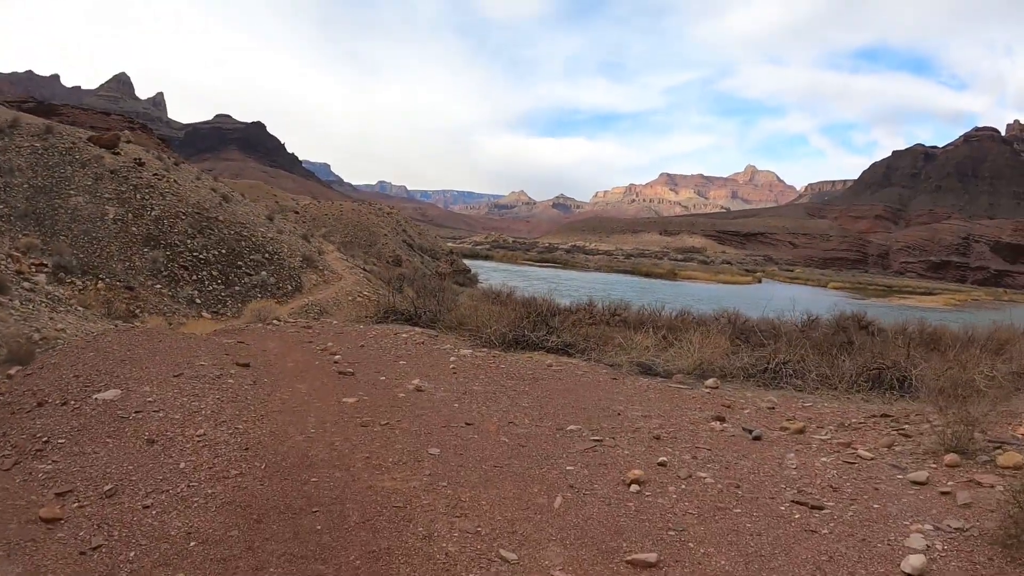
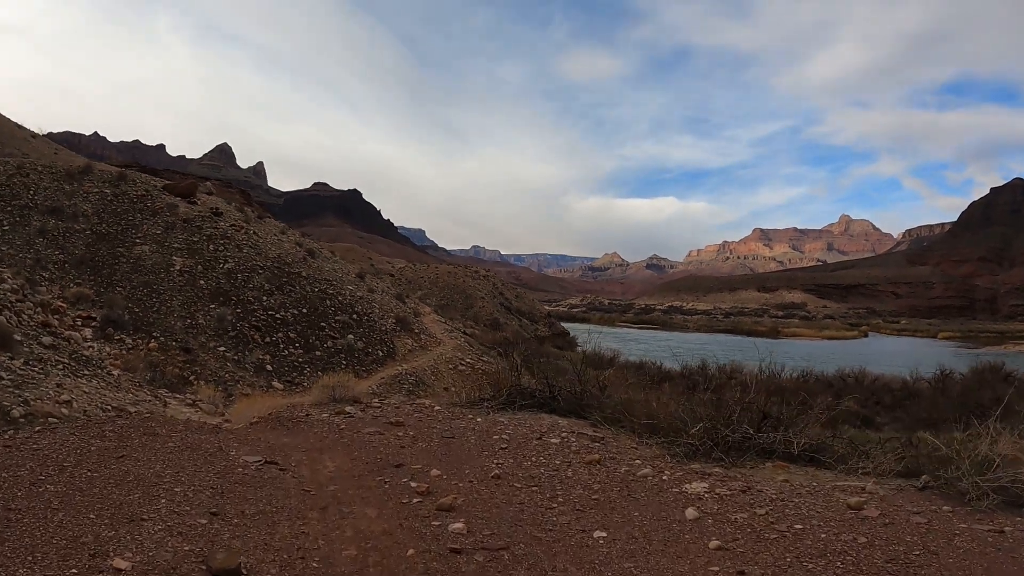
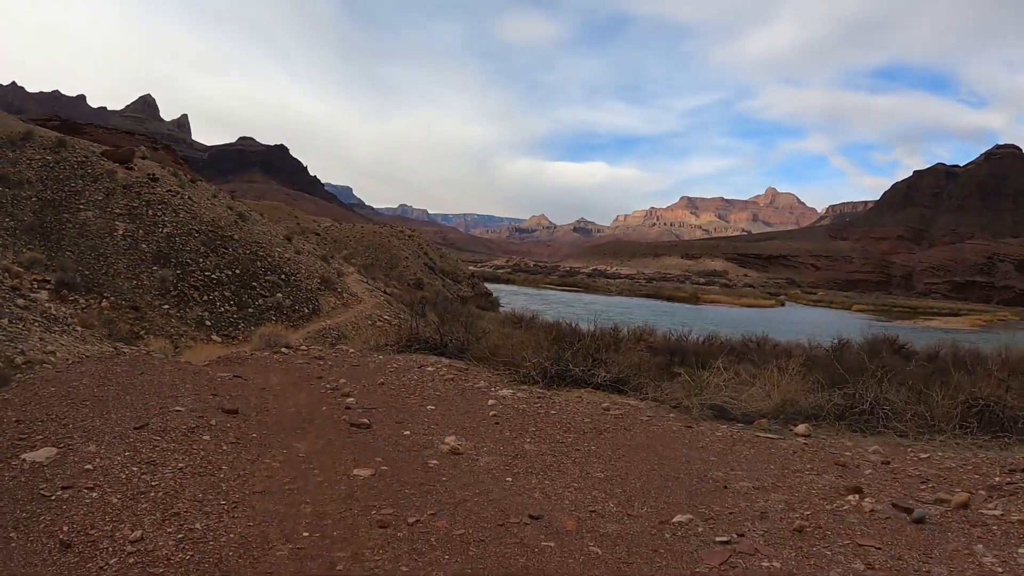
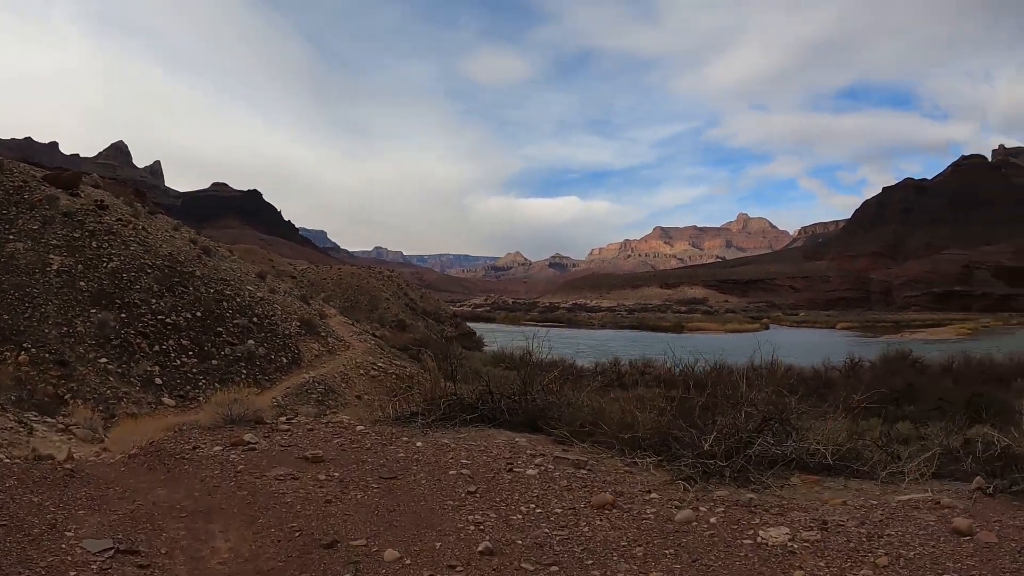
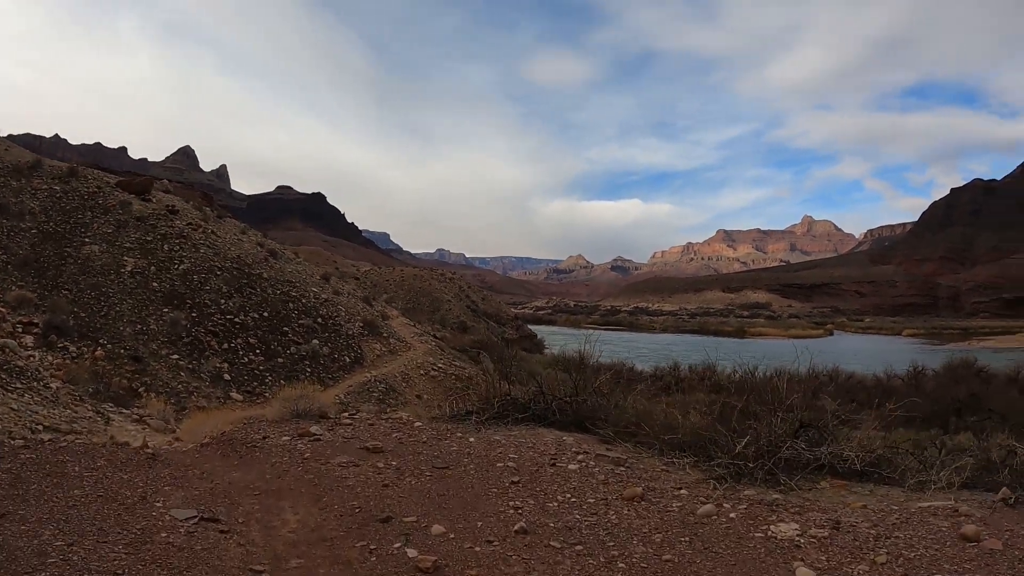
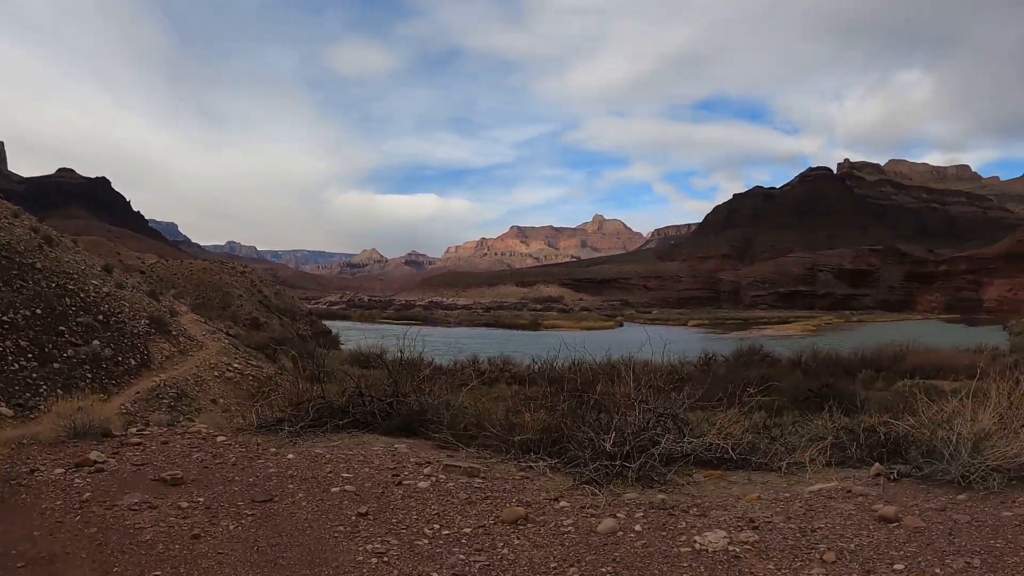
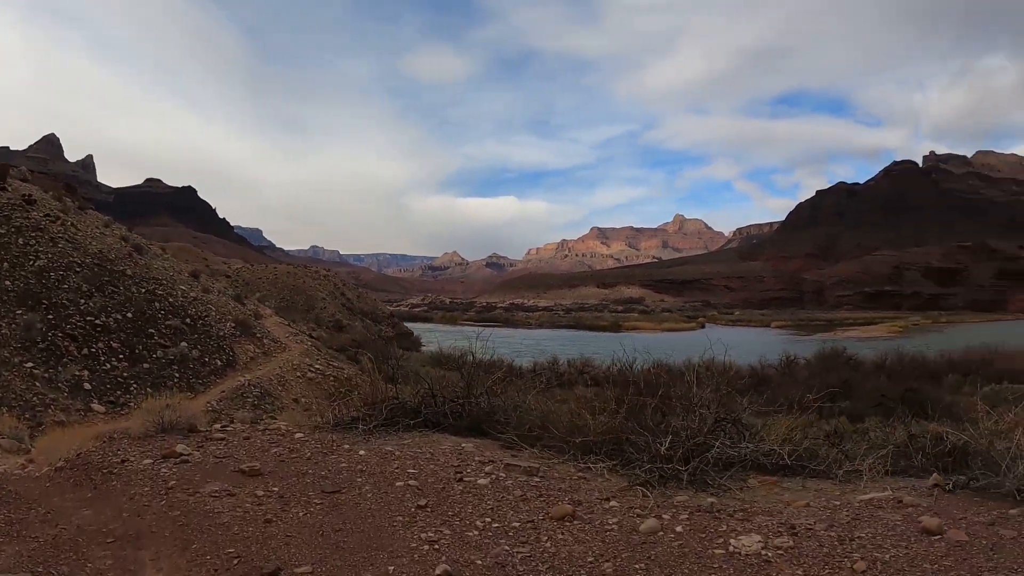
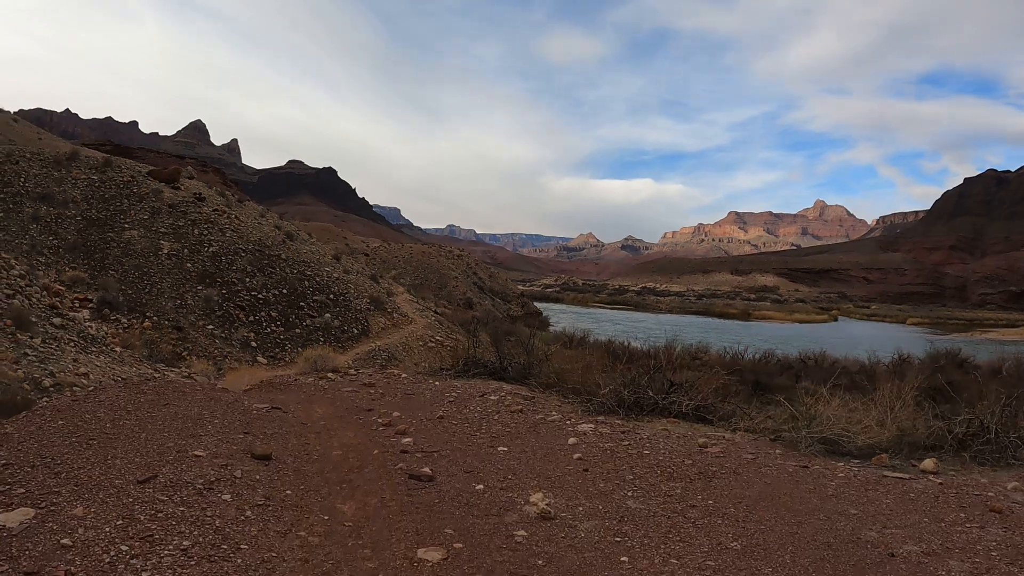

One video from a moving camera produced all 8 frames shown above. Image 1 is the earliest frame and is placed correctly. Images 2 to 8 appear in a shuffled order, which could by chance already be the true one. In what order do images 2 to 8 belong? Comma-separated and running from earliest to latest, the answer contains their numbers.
3, 8, 2, 5, 4, 7, 6
